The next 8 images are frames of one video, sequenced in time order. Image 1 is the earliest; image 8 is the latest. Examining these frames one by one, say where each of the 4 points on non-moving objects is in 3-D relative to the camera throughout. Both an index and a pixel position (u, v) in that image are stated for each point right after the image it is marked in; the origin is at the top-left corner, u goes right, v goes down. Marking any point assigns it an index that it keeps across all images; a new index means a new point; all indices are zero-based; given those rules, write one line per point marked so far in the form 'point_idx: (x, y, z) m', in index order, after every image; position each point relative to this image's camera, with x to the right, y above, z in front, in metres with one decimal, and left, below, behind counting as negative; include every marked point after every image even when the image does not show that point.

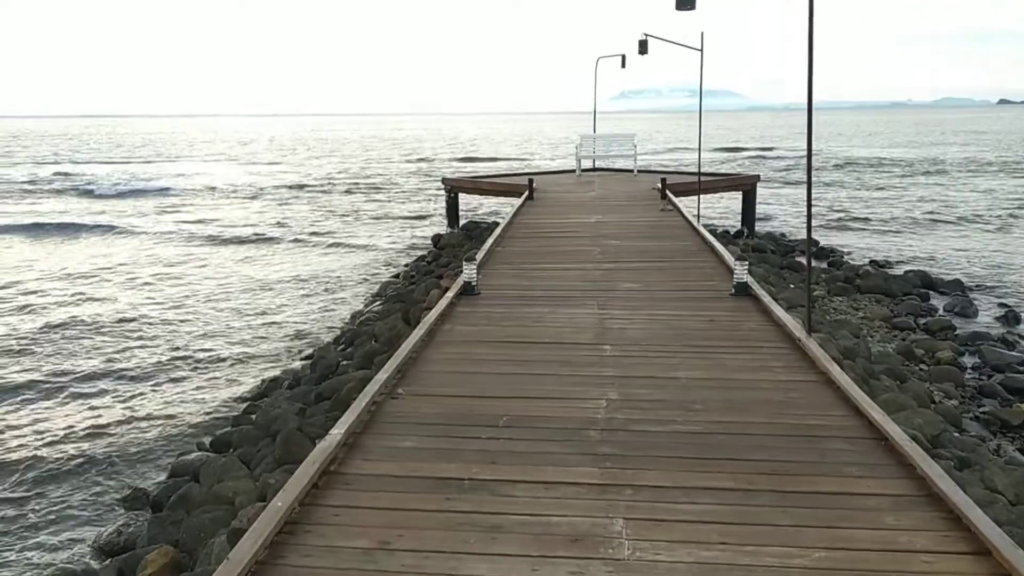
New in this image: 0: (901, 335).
0: (+4.7, -0.6, +11.0) m
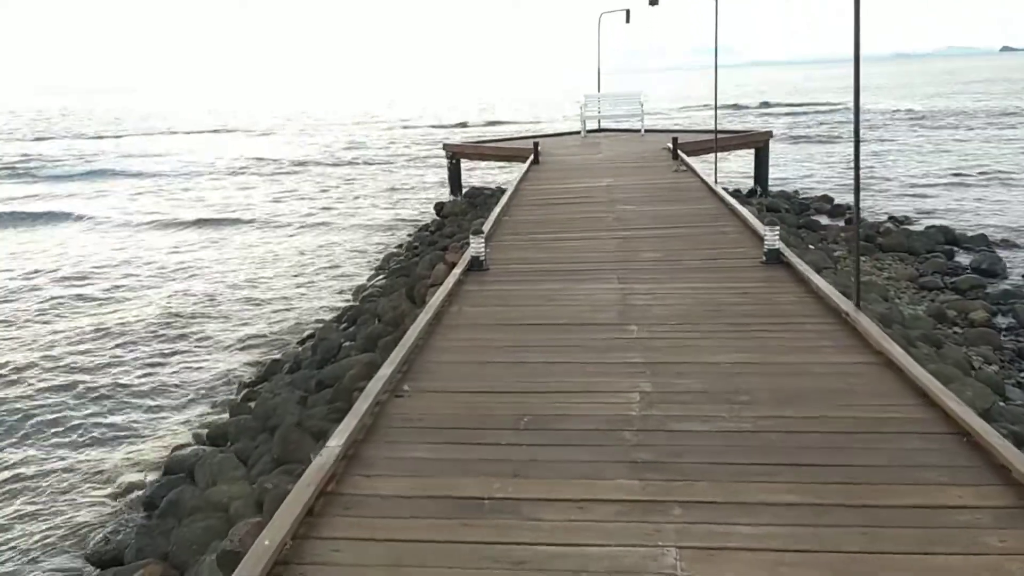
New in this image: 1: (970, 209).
0: (+4.8, -0.1, +10.5) m
1: (+8.3, +1.4, +16.4) m
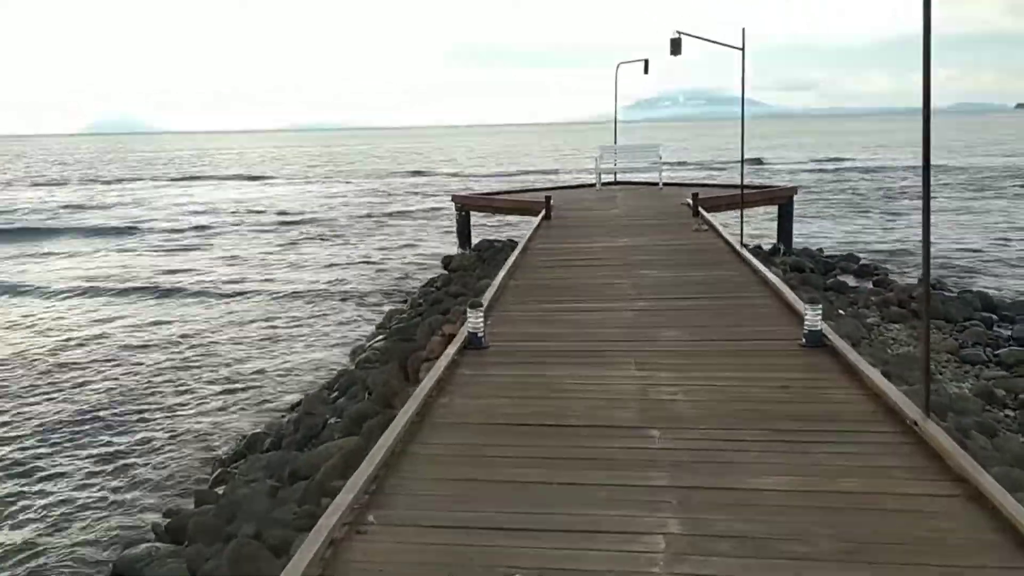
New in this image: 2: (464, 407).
0: (+4.9, -0.9, +9.7) m
1: (+8.5, +0.2, +15.6) m
2: (-0.2, -0.6, +4.4) m
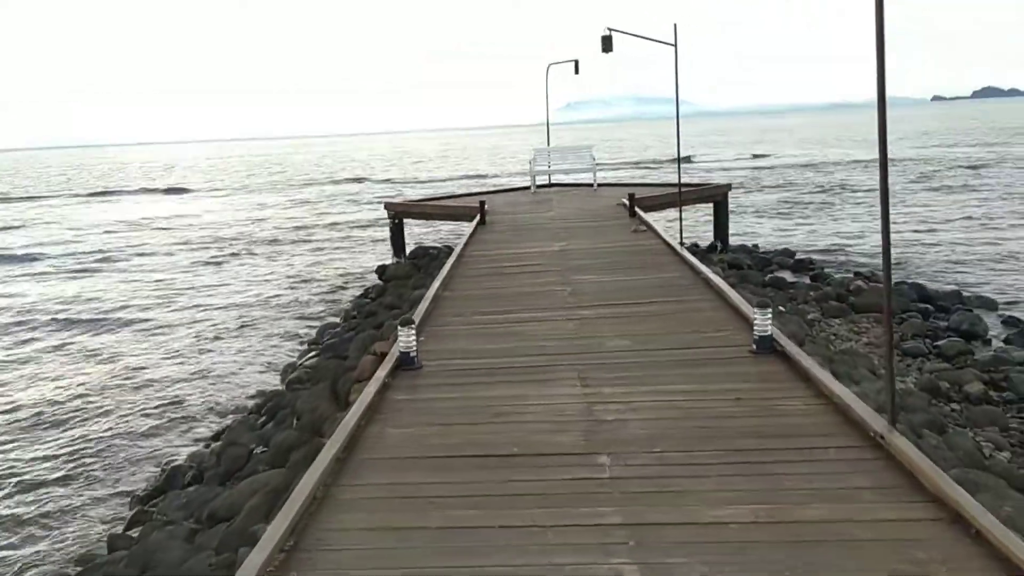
0: (+4.3, -0.8, +9.6) m
1: (+7.4, +0.4, +15.7) m
2: (-0.5, -0.7, +4.0) m
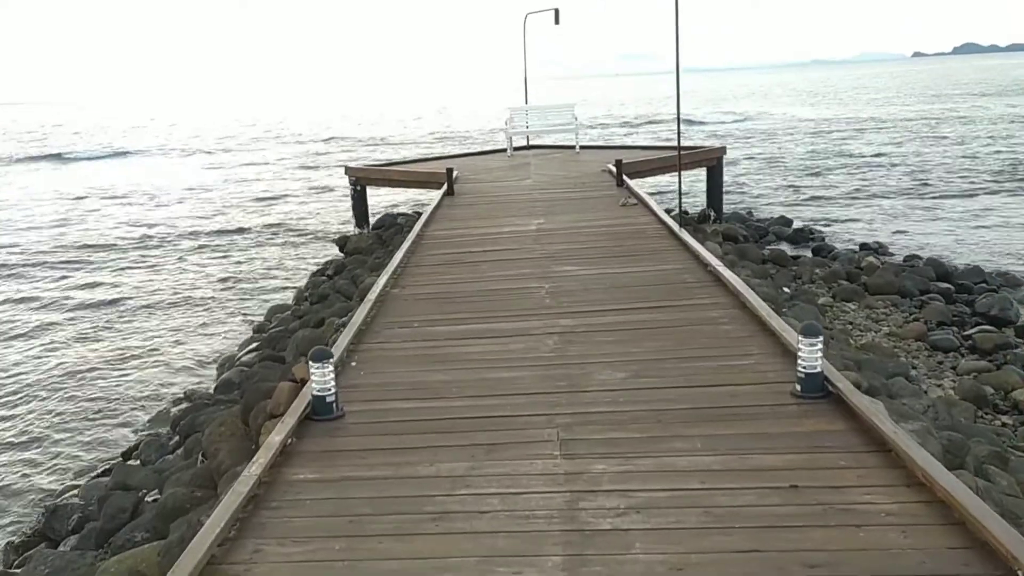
0: (+4.0, -0.7, +8.3) m
1: (+7.0, +0.8, +14.4) m
2: (-0.7, -0.8, +2.6) m
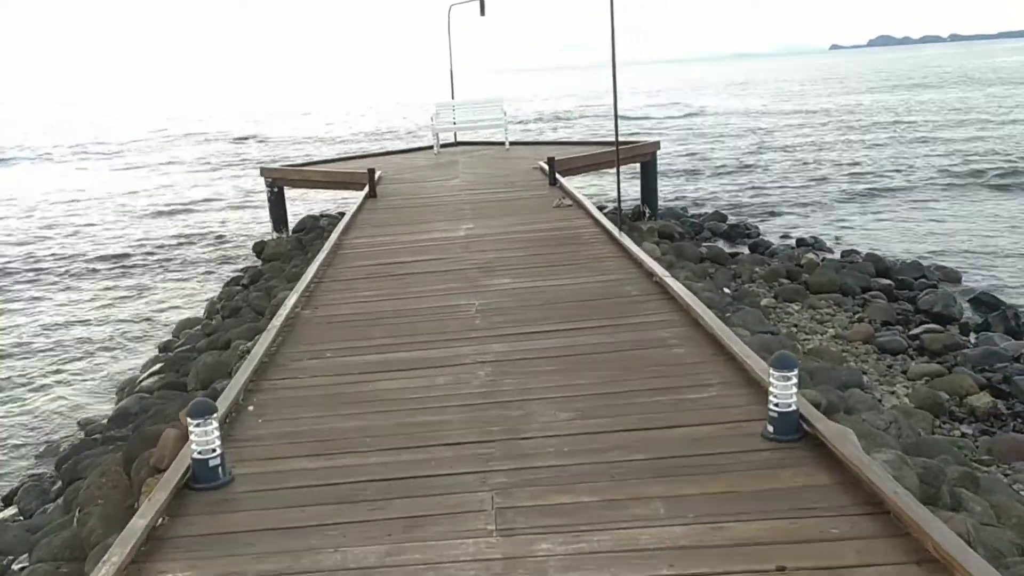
0: (+3.4, -0.7, +8.0) m
1: (+5.9, +0.9, +14.3) m
2: (-0.8, -0.9, +1.9) m
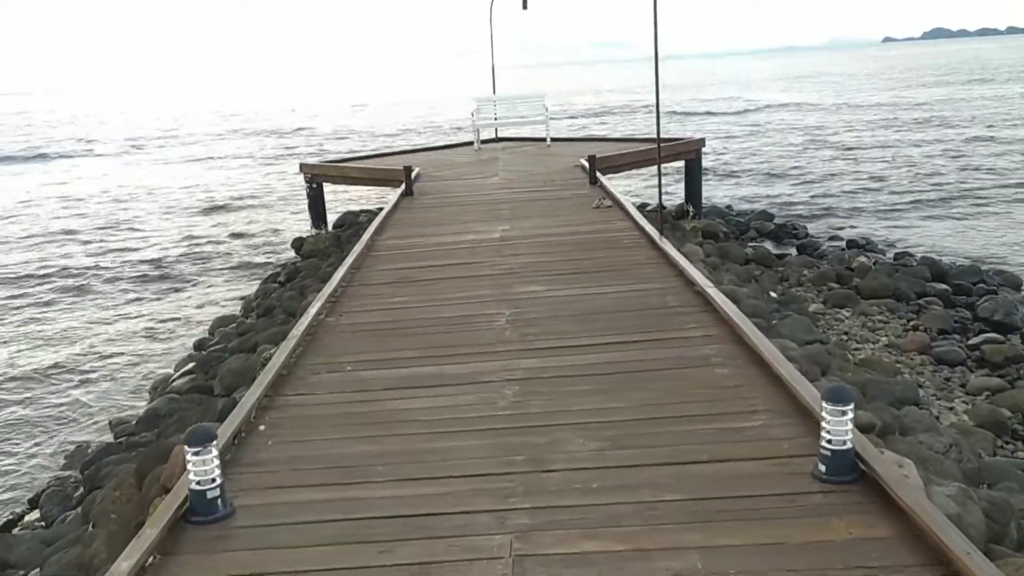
0: (+3.7, -0.7, +7.5) m
1: (+6.5, +0.9, +13.7) m
2: (-0.8, -1.0, +1.7) m
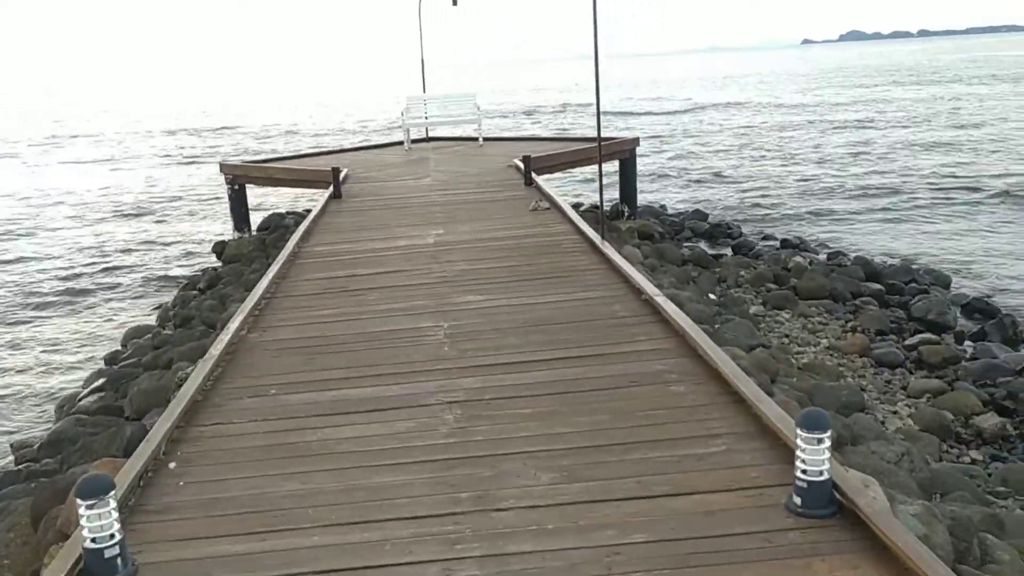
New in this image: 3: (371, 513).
0: (+3.2, -0.7, +7.5) m
1: (+5.5, +0.9, +13.8) m
2: (-0.9, -1.1, +1.3) m
3: (-0.4, -0.7, +2.8) m
